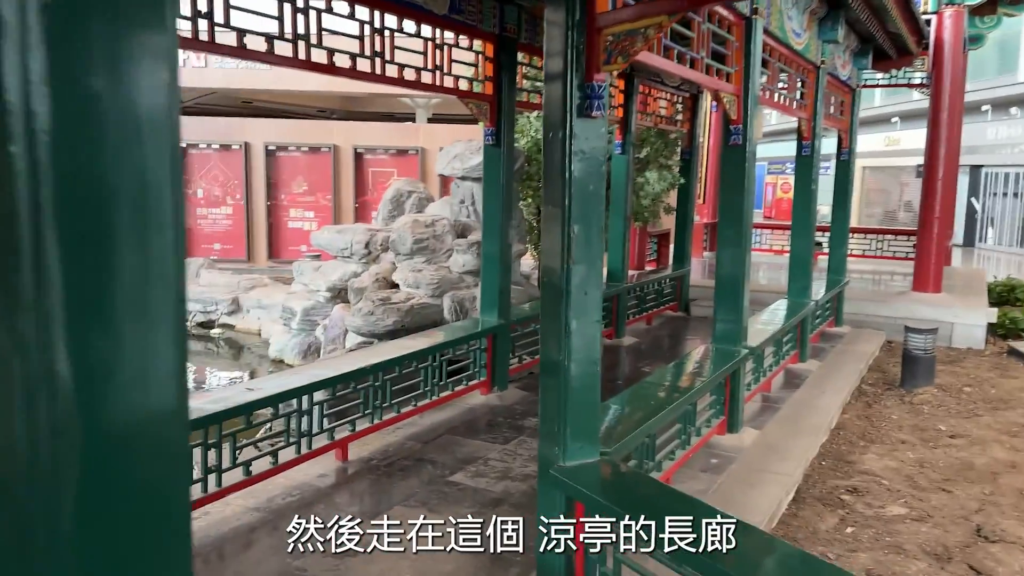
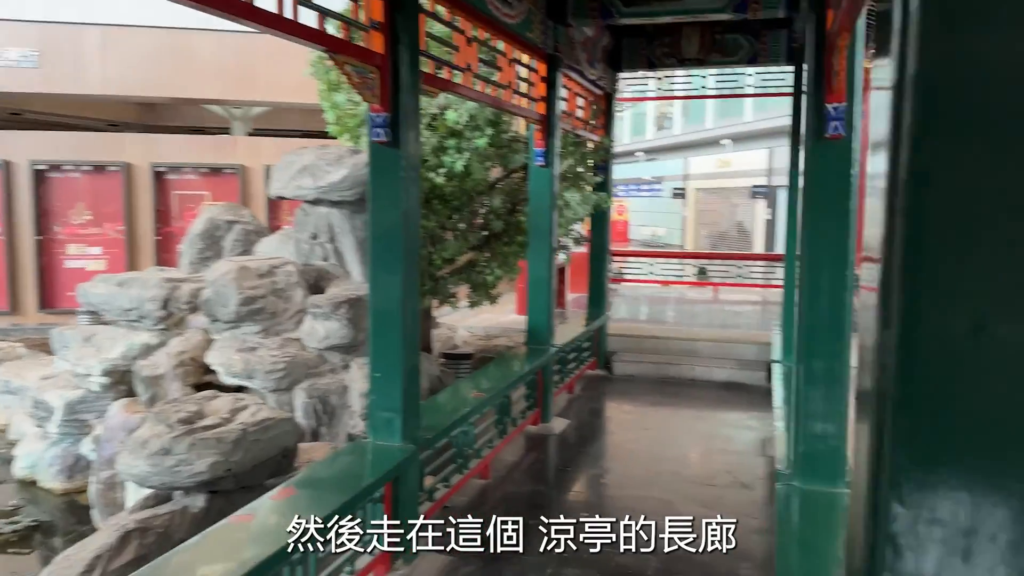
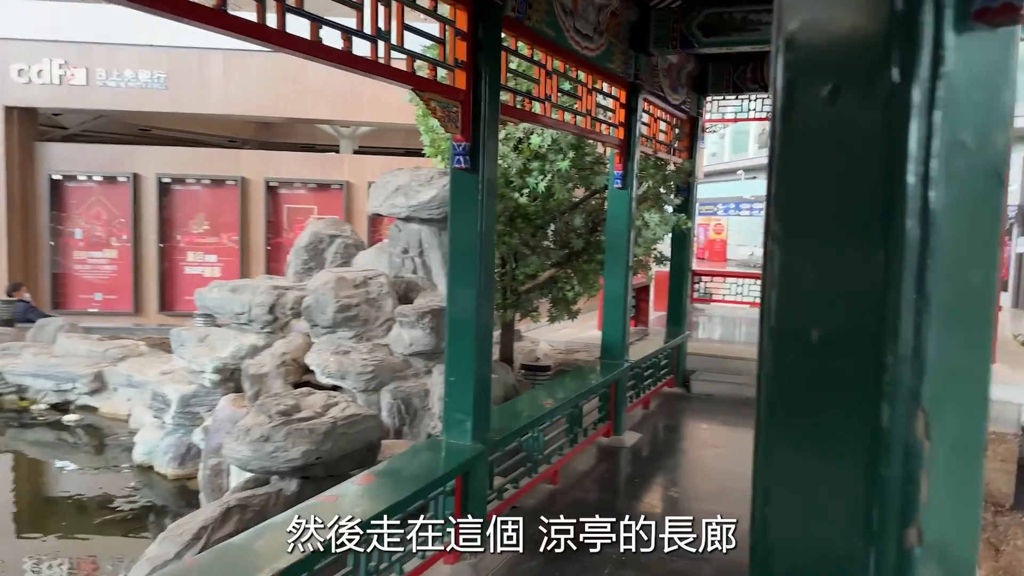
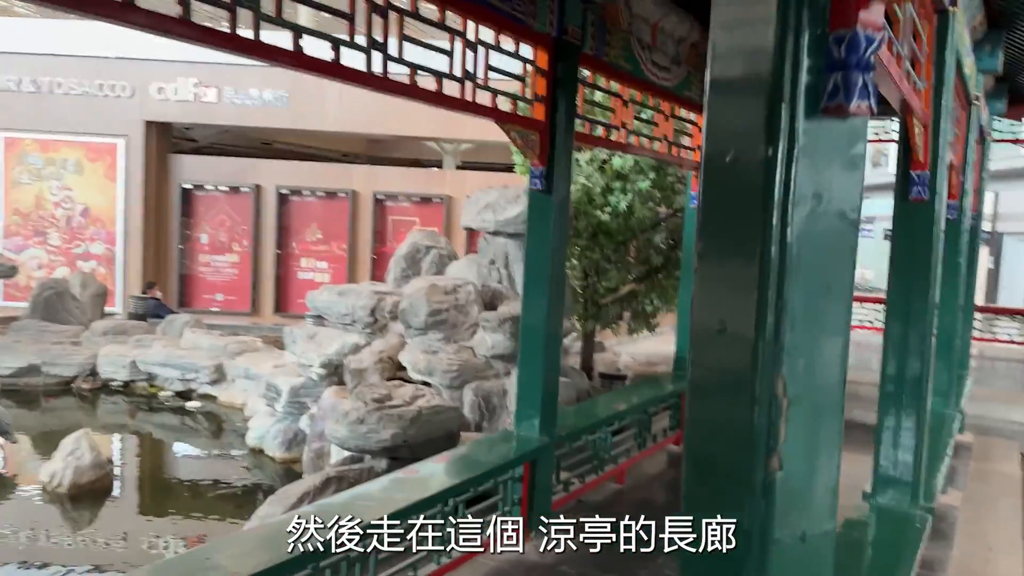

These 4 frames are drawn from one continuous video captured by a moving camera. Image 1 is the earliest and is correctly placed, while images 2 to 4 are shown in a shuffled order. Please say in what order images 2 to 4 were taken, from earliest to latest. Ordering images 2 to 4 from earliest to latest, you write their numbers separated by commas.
4, 3, 2
